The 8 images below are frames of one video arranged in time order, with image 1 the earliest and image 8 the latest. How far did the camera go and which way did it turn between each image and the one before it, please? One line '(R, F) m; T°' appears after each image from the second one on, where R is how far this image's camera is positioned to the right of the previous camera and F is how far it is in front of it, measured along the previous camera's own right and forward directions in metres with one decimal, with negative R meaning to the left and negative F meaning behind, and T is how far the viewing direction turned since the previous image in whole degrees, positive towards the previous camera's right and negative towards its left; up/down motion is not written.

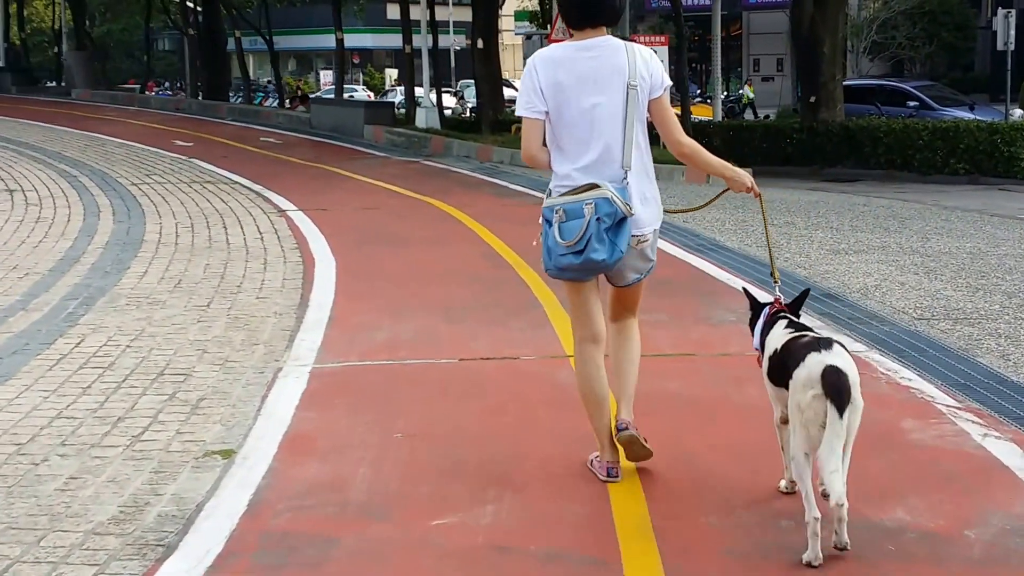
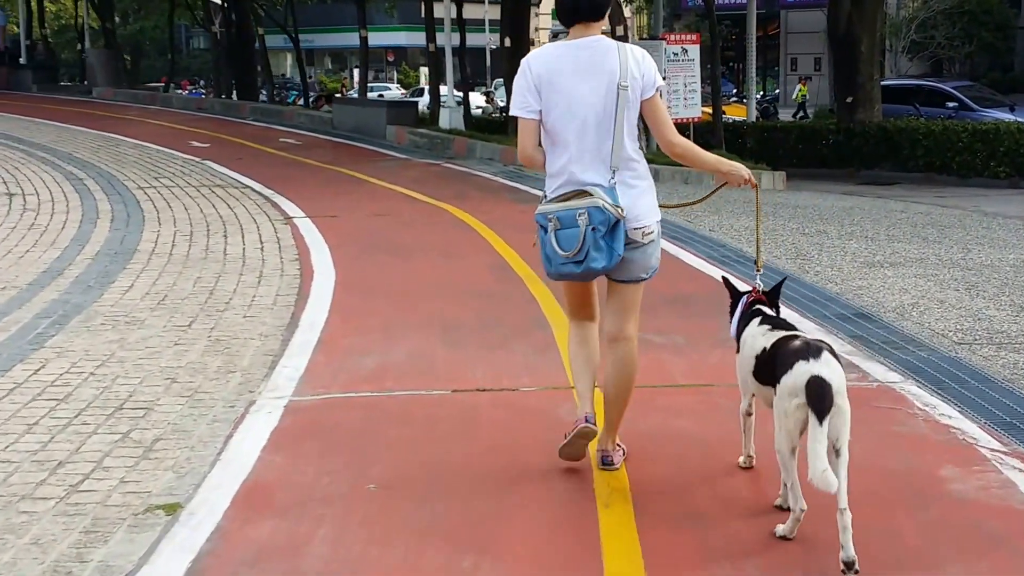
(+0.2, +0.5) m; -2°
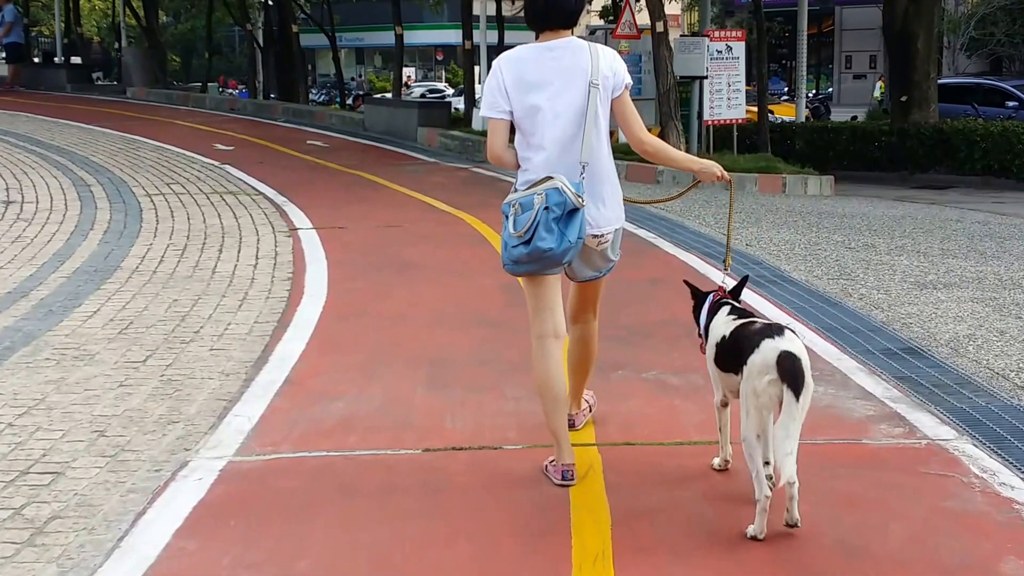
(+0.3, +0.7) m; -3°
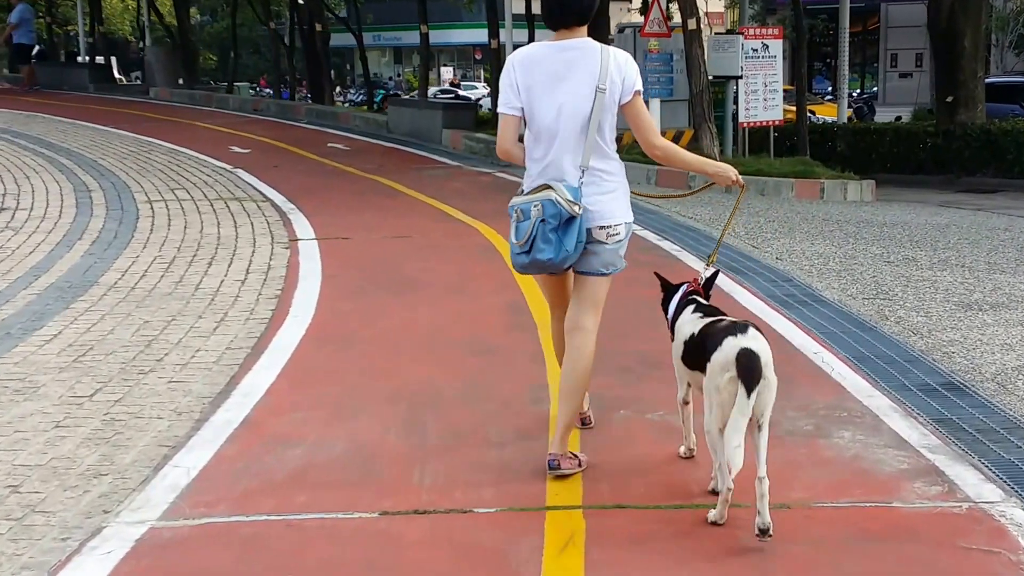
(+0.3, +0.6) m; -2°
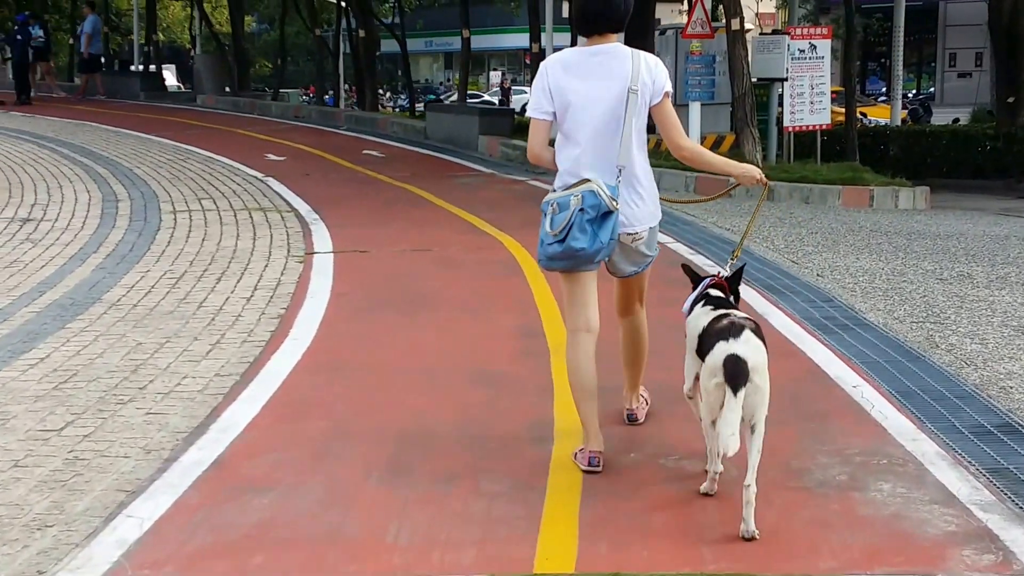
(+0.3, +0.5) m; -3°
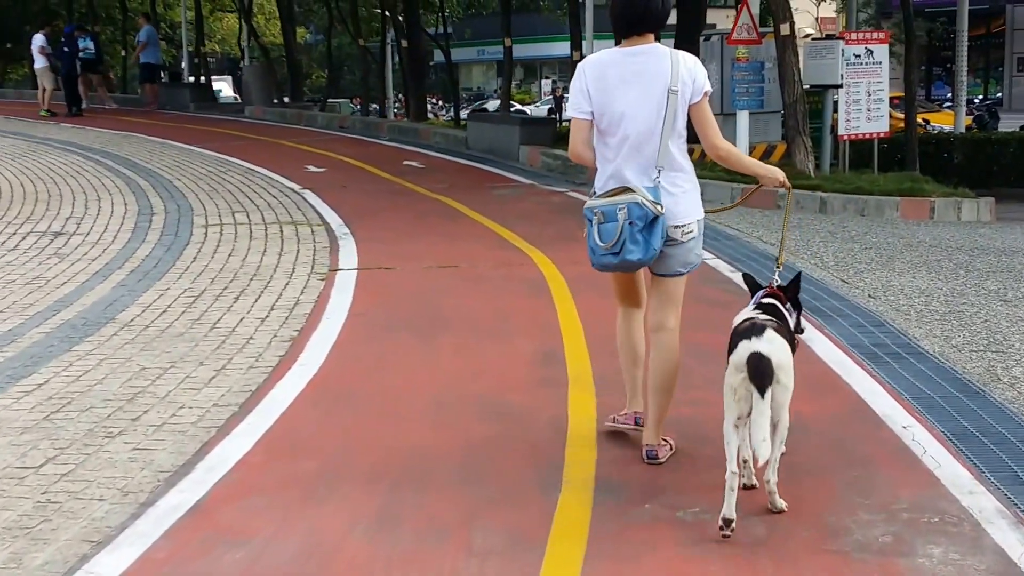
(+0.2, +0.4) m; -4°
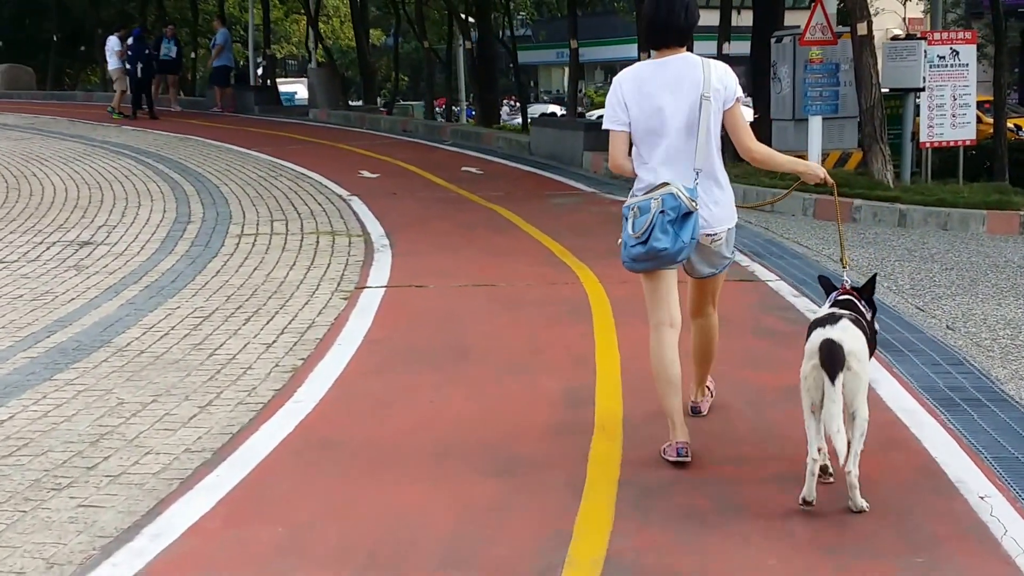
(+0.3, +0.7) m; -5°
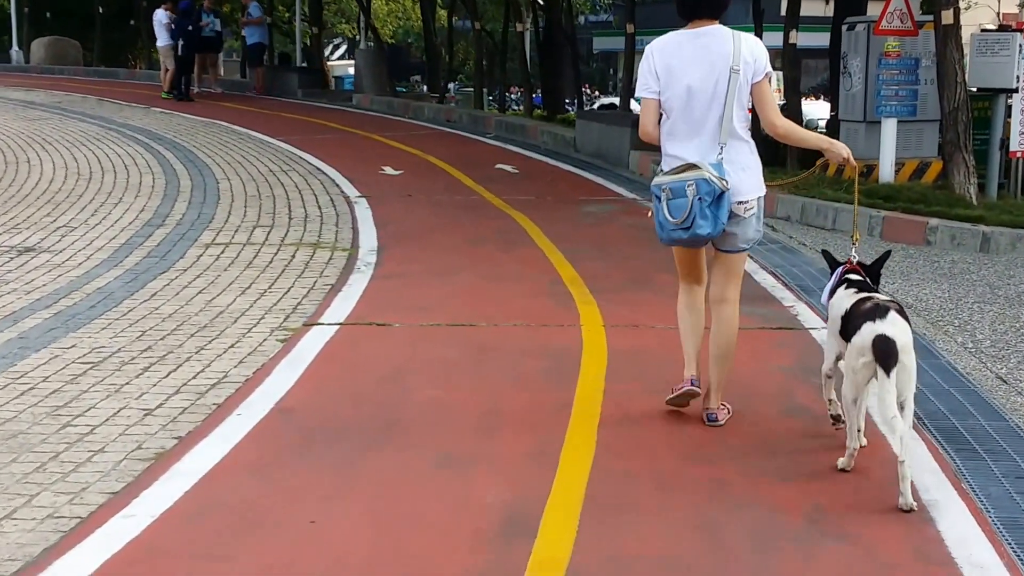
(+0.8, +1.6) m; -5°
